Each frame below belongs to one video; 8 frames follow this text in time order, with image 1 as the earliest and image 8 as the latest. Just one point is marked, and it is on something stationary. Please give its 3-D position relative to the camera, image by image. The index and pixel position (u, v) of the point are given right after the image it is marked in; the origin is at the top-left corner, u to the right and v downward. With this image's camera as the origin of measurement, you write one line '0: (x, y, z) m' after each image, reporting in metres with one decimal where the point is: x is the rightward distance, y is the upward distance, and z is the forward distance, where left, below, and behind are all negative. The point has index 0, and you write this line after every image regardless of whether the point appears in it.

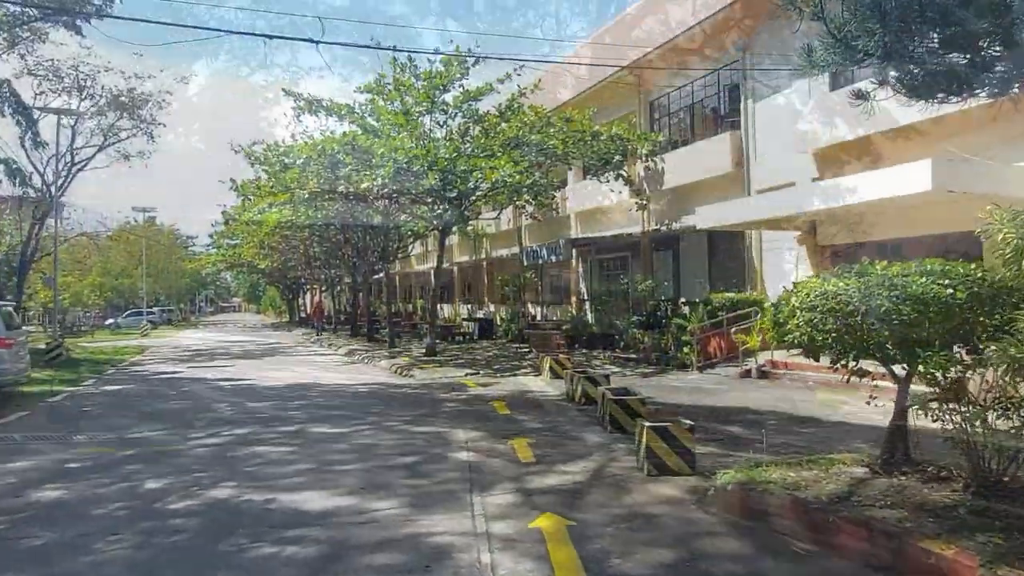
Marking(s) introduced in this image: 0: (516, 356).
0: (+0.1, -1.9, +19.3) m
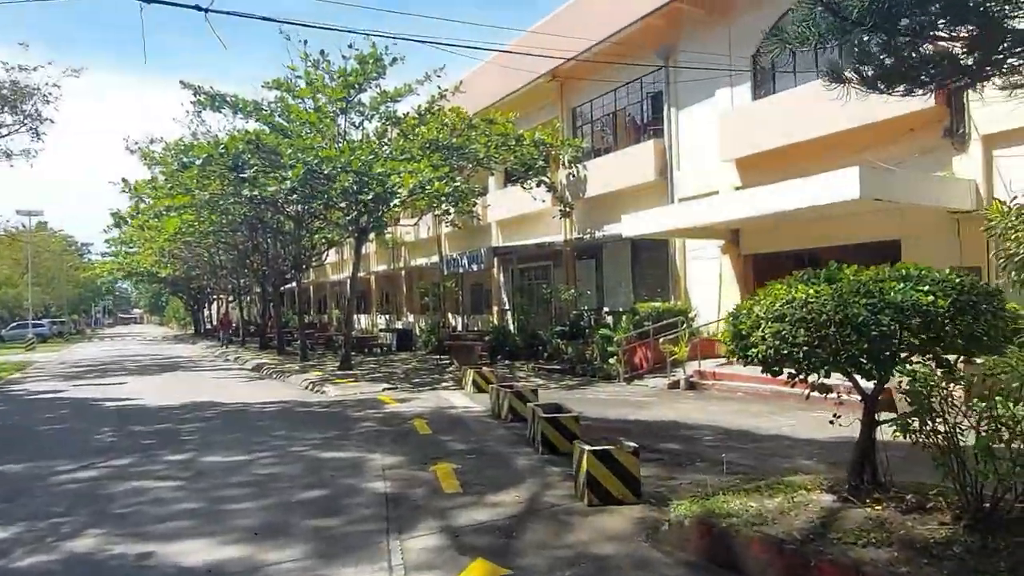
0: (-2.0, -2.2, +18.5) m
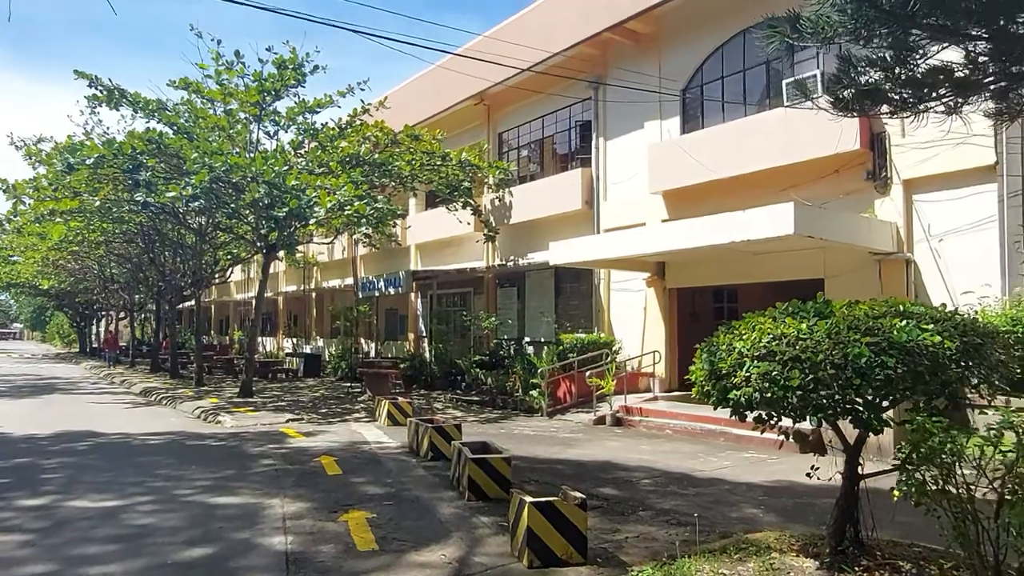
0: (-4.1, -2.7, +17.3) m
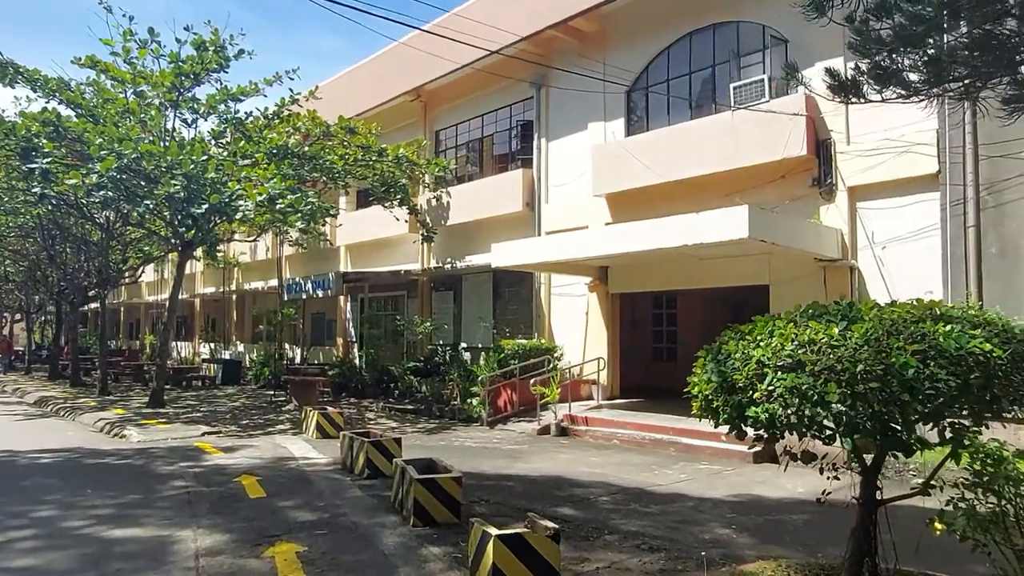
0: (-5.6, -2.8, +16.1) m
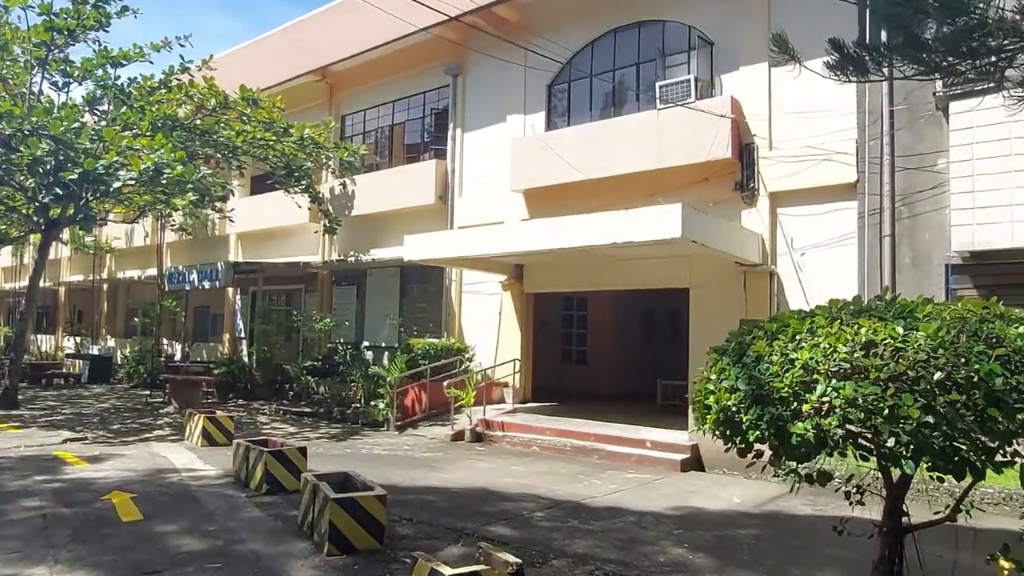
0: (-7.5, -2.5, +14.4) m
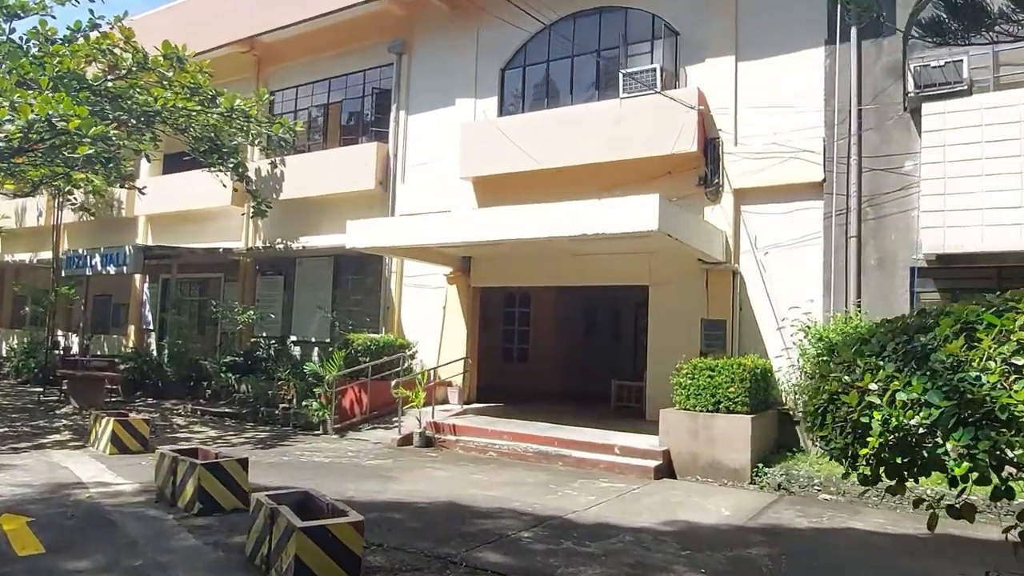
0: (-8.6, -2.2, +12.6) m
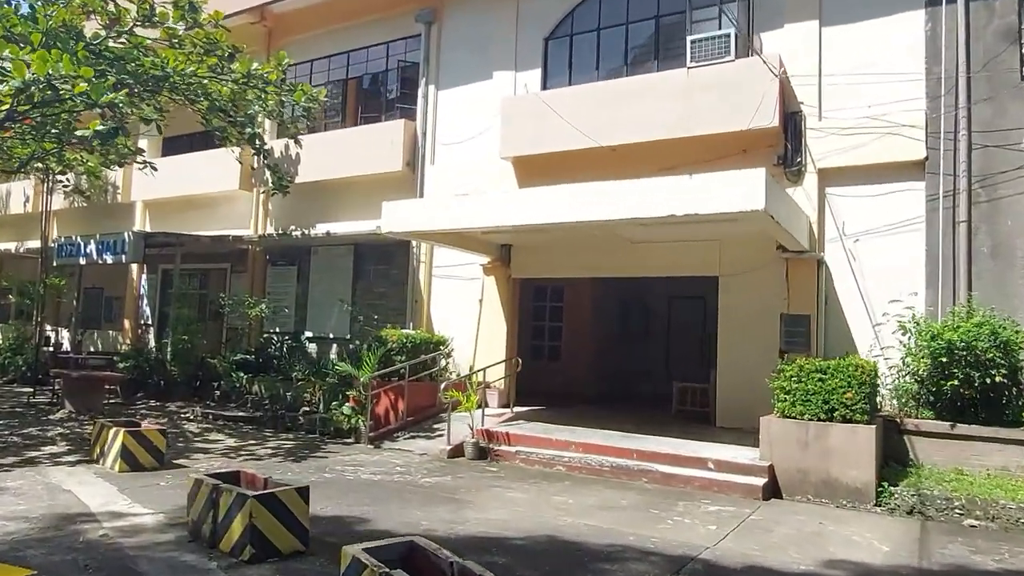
0: (-7.7, -2.0, +11.2) m
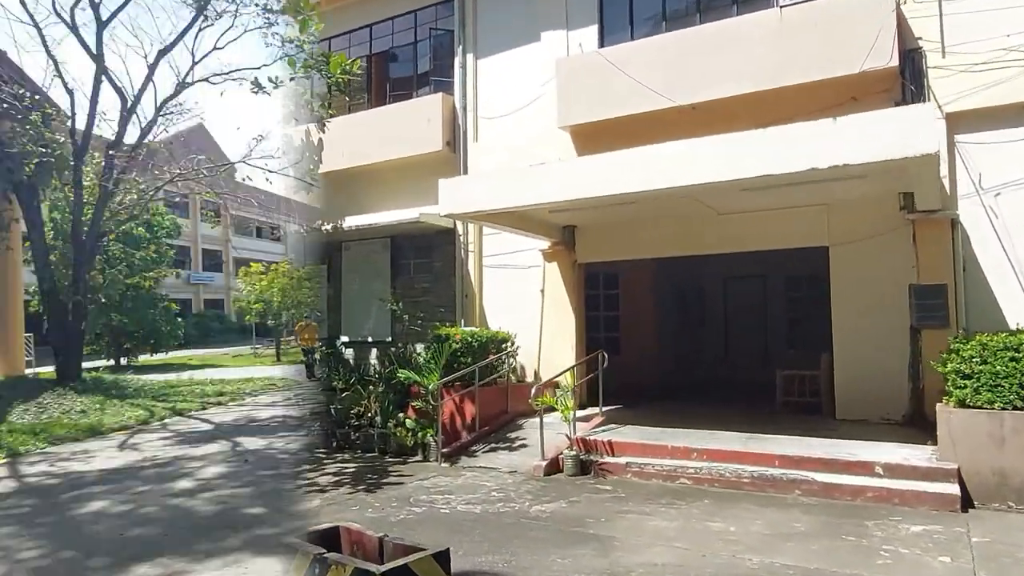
0: (-6.6, -2.2, +9.8) m
